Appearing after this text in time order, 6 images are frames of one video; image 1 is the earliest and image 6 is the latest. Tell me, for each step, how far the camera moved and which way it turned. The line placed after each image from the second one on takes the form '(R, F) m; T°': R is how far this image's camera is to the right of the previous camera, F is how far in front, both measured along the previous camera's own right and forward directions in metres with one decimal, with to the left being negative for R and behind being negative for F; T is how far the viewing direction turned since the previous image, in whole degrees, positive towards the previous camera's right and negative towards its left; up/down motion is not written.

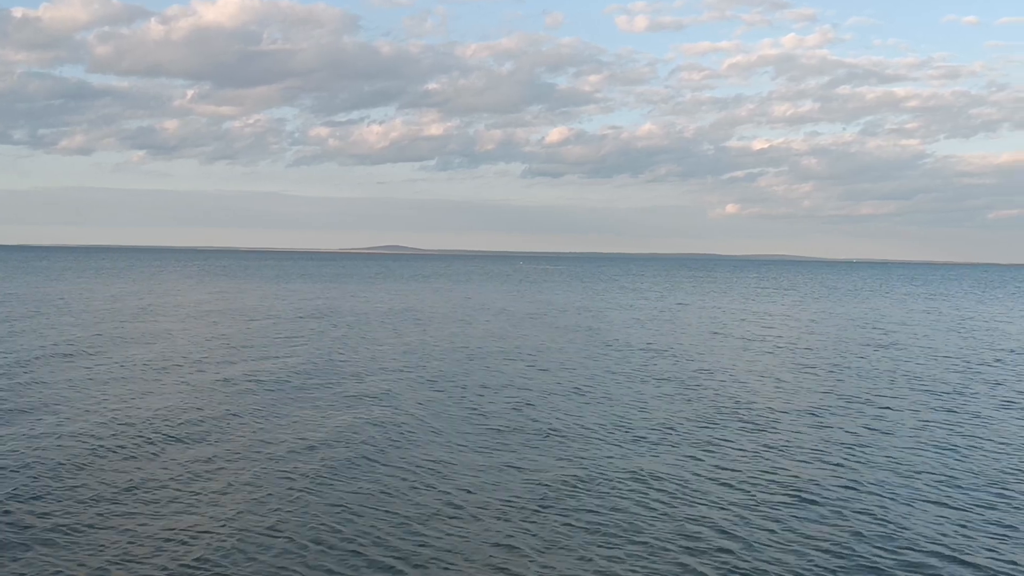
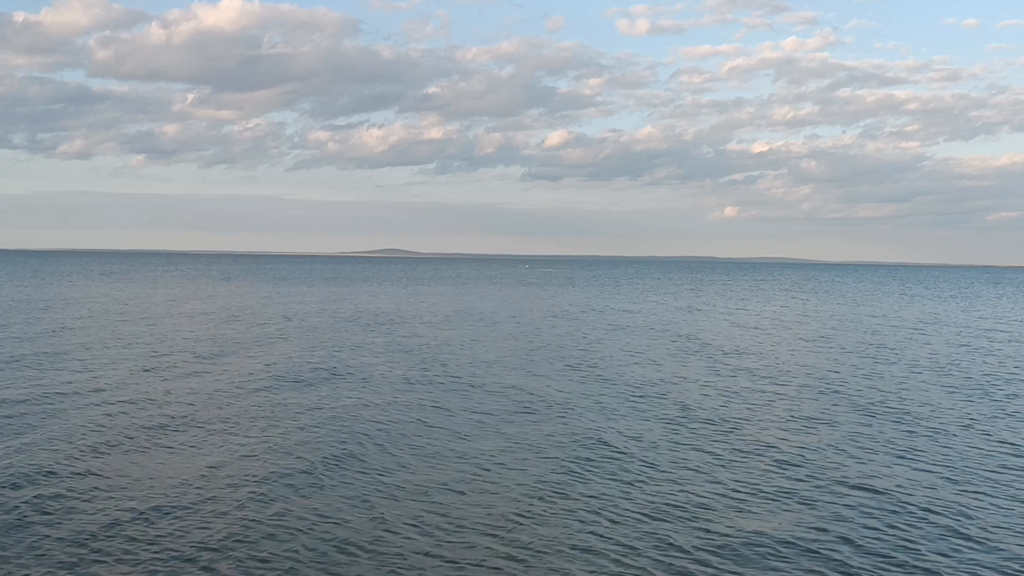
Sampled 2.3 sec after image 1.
(-2.1, -0.4) m; 0°
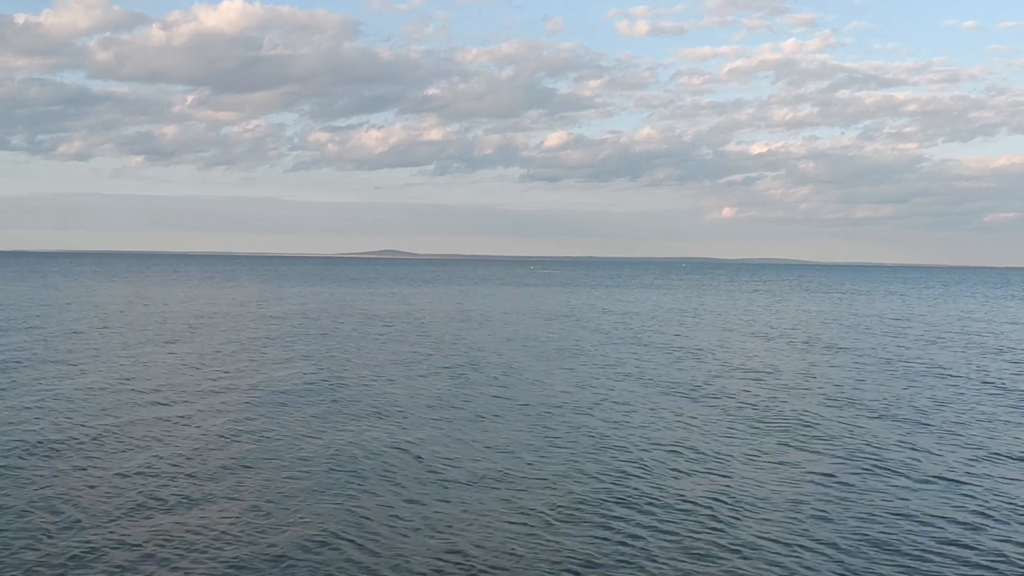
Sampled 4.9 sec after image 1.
(-1.3, -1.4) m; 0°
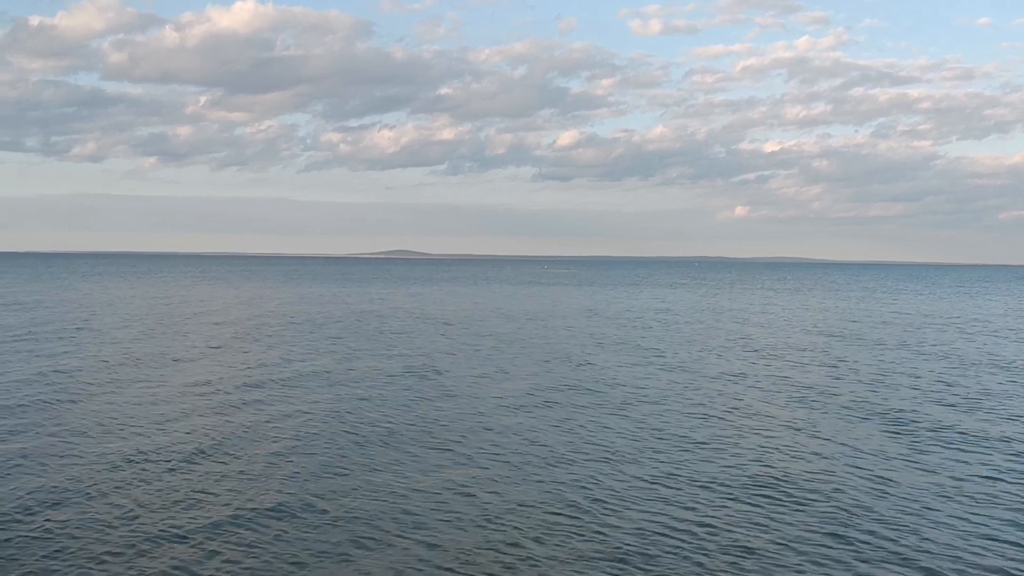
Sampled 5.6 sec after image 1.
(-2.5, -1.6) m; -1°
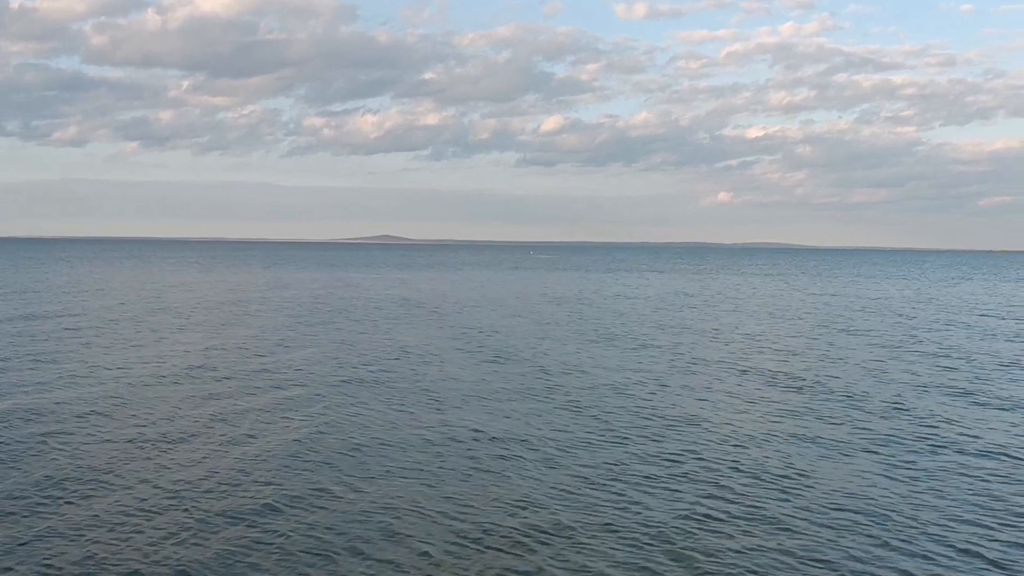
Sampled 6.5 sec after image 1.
(-3.2, -0.9) m; +1°
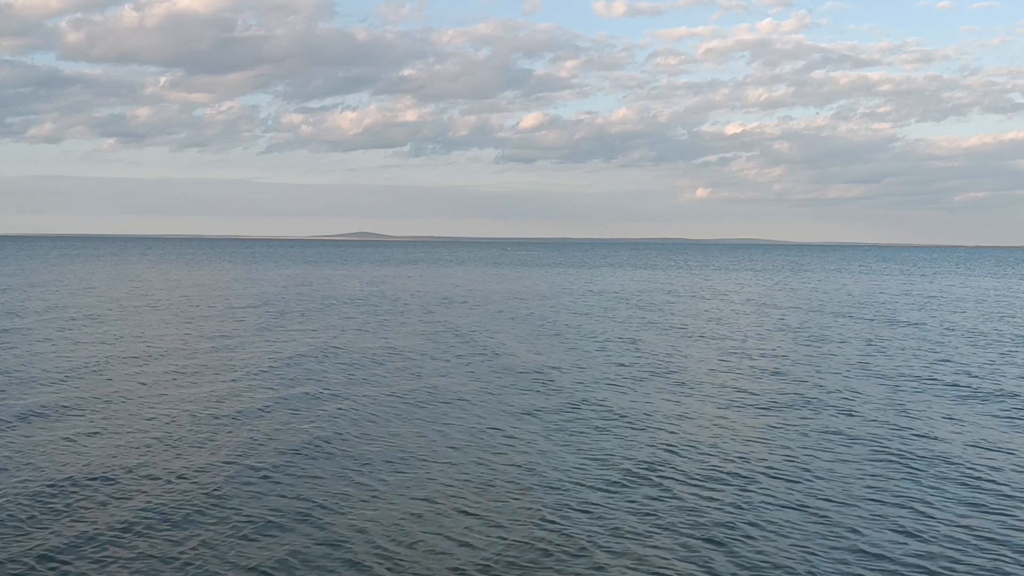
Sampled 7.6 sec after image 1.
(-8.2, -8.2) m; +1°
